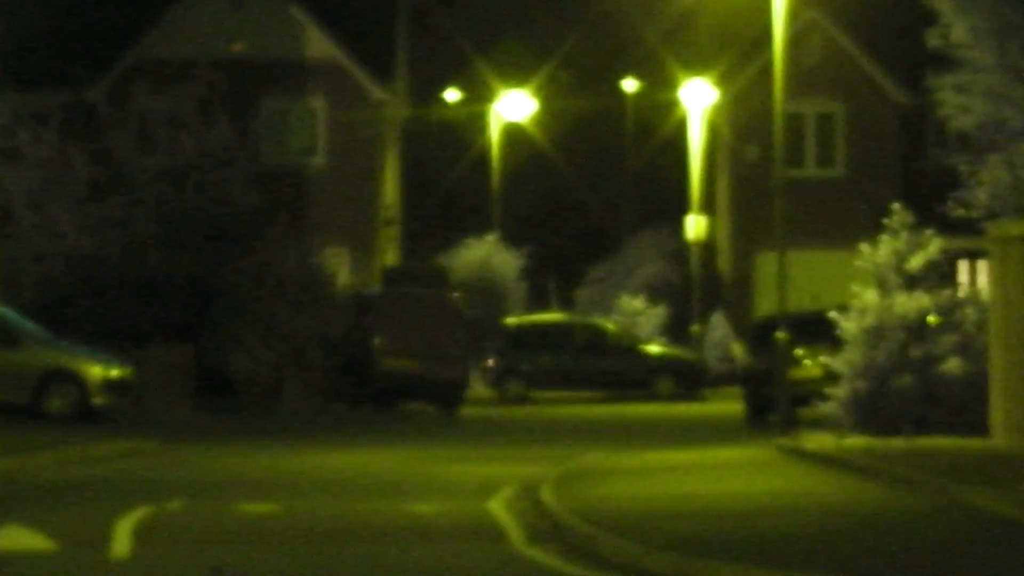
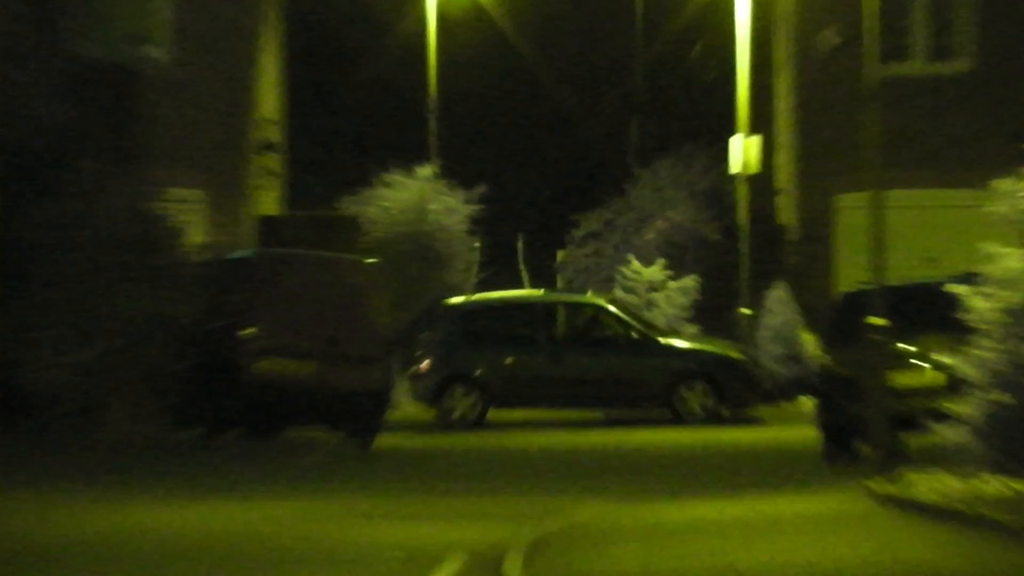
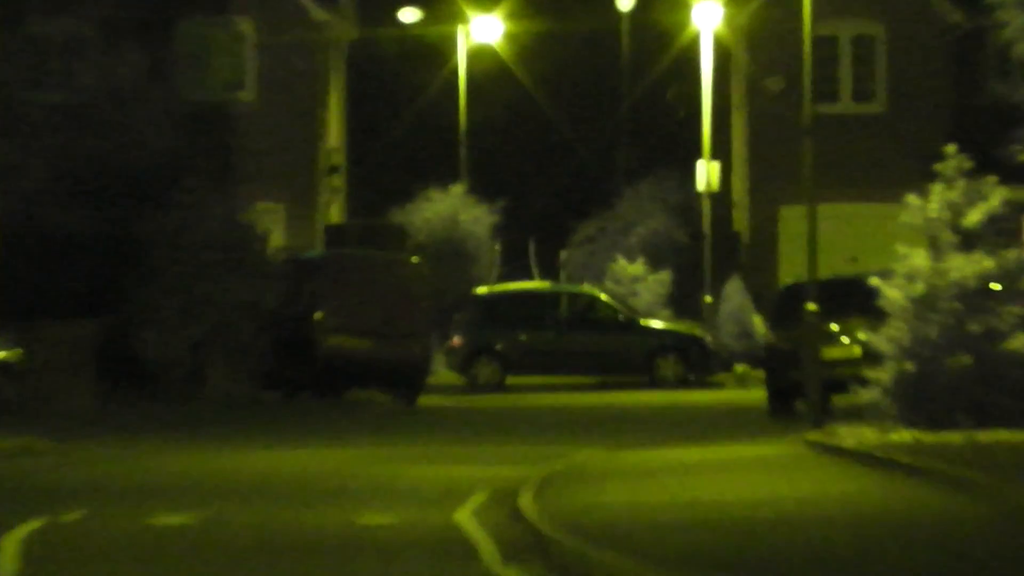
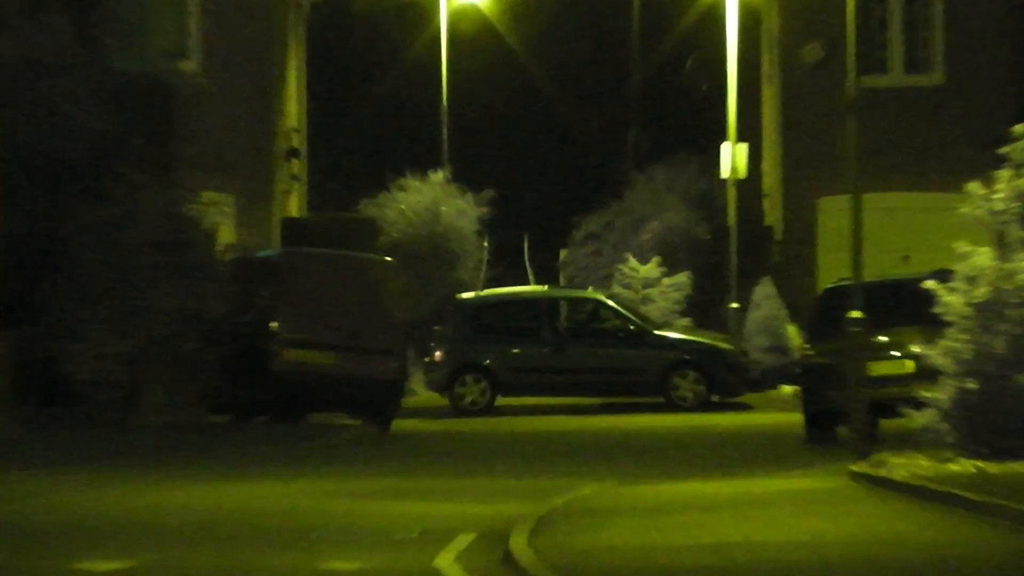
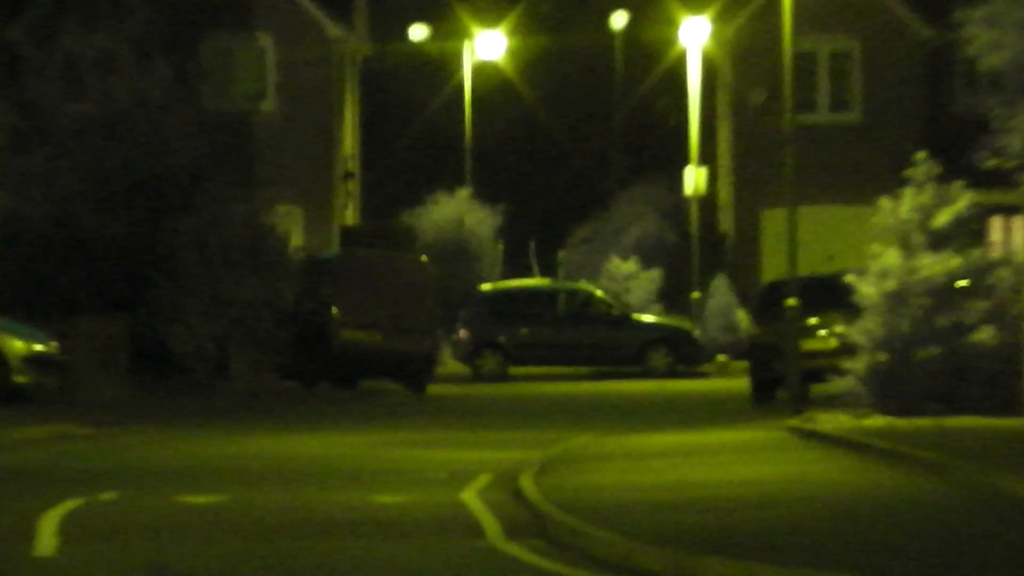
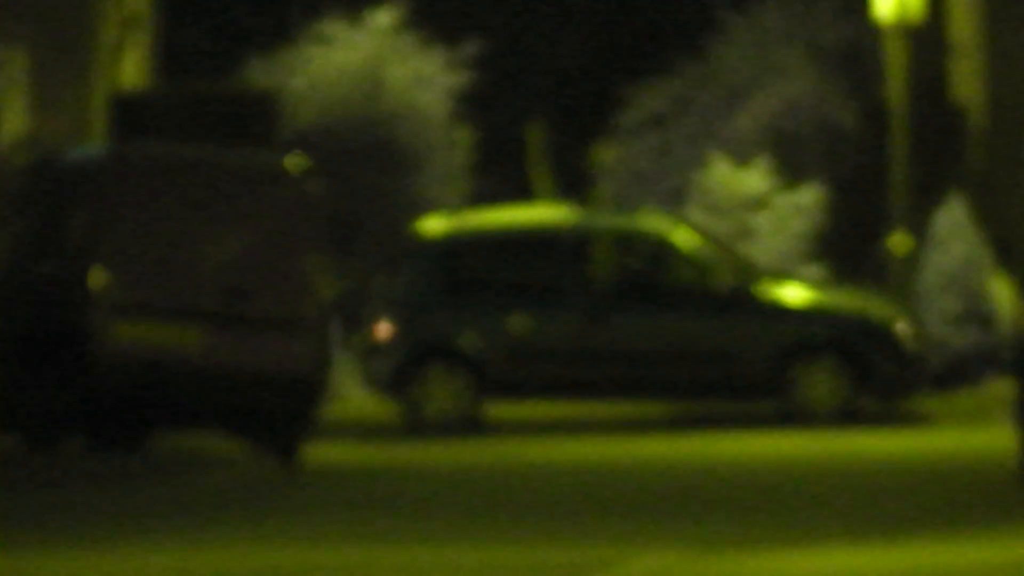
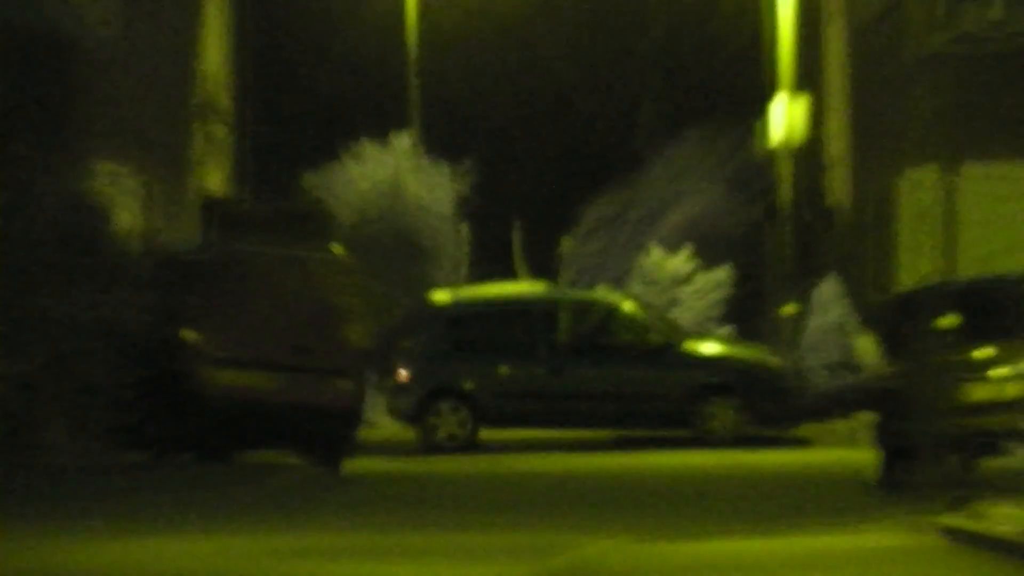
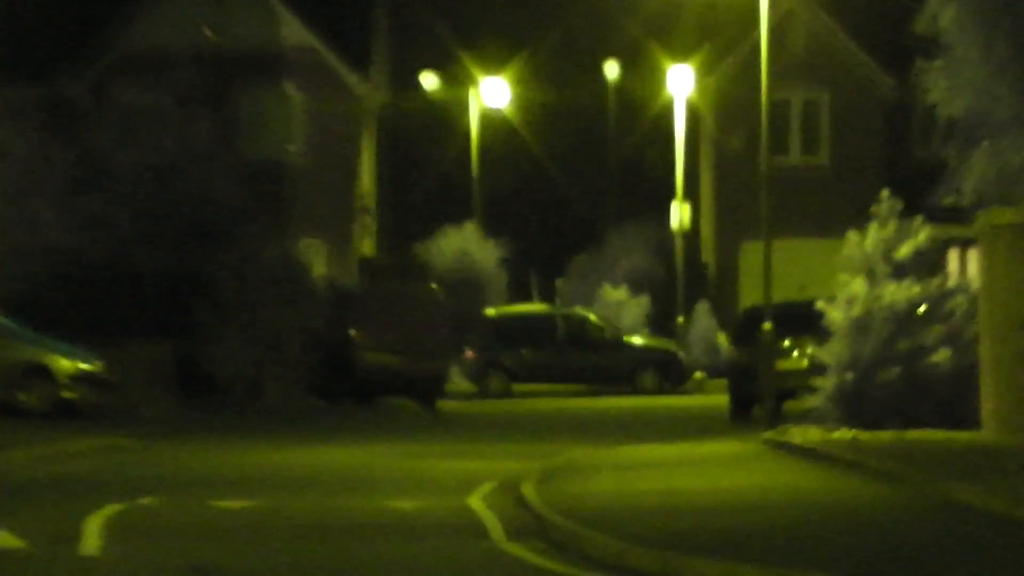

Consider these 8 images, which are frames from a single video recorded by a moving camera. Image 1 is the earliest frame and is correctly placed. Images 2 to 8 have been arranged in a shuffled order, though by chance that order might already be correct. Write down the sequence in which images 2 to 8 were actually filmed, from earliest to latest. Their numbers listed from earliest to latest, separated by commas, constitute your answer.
8, 5, 3, 4, 2, 7, 6
